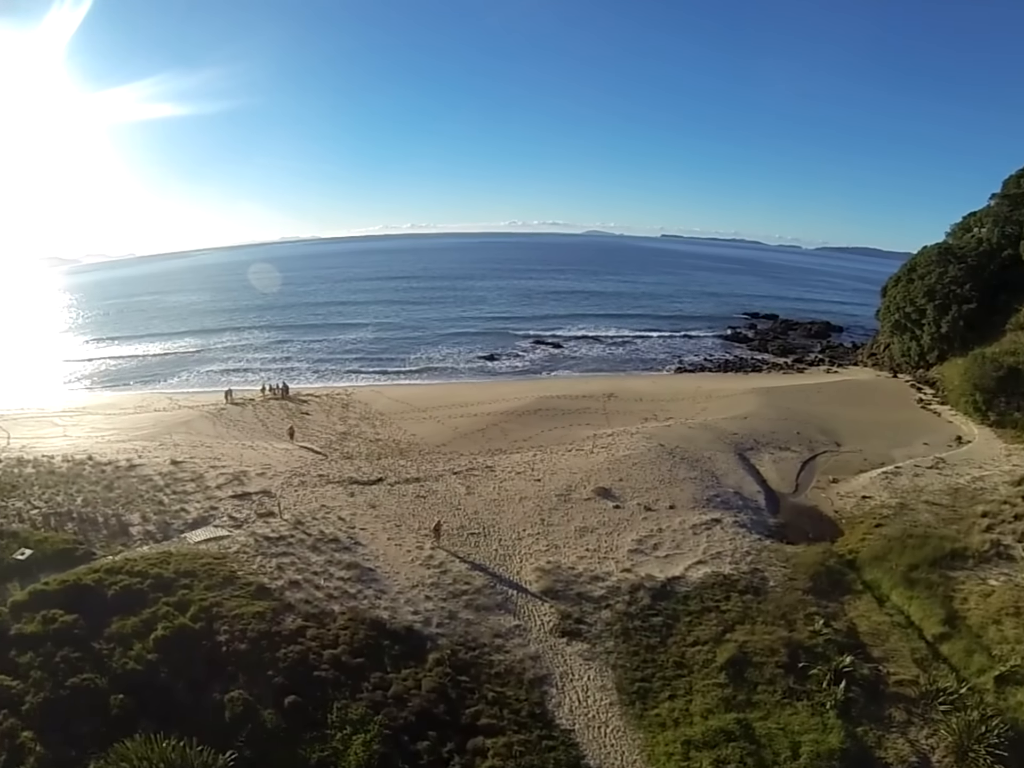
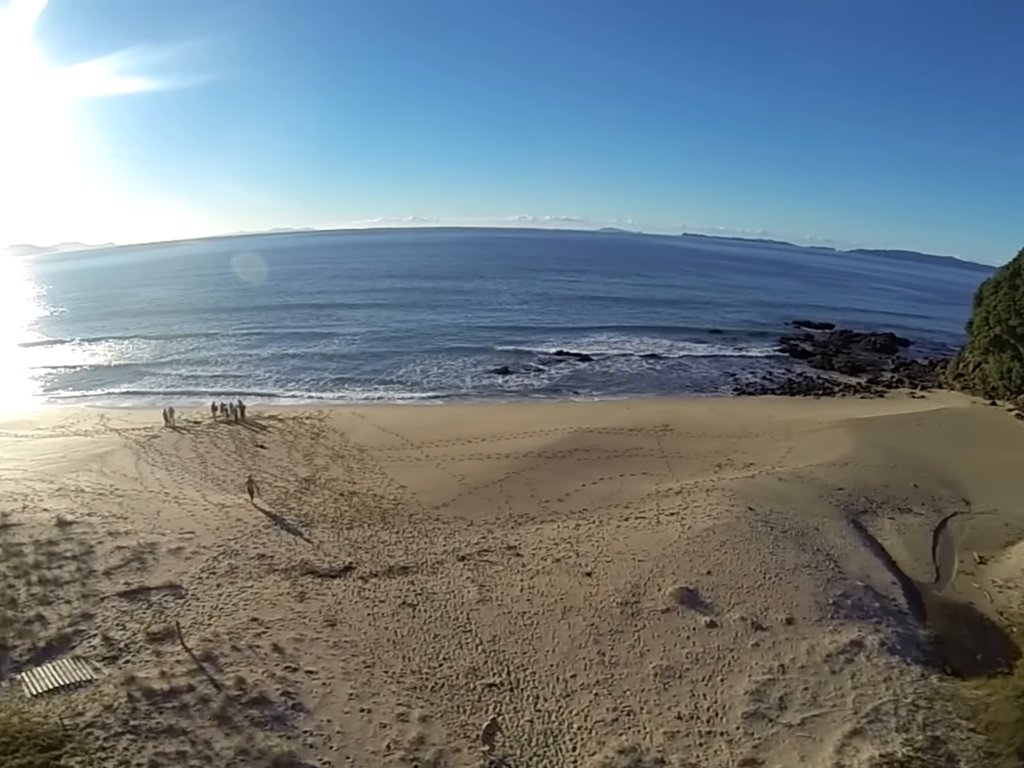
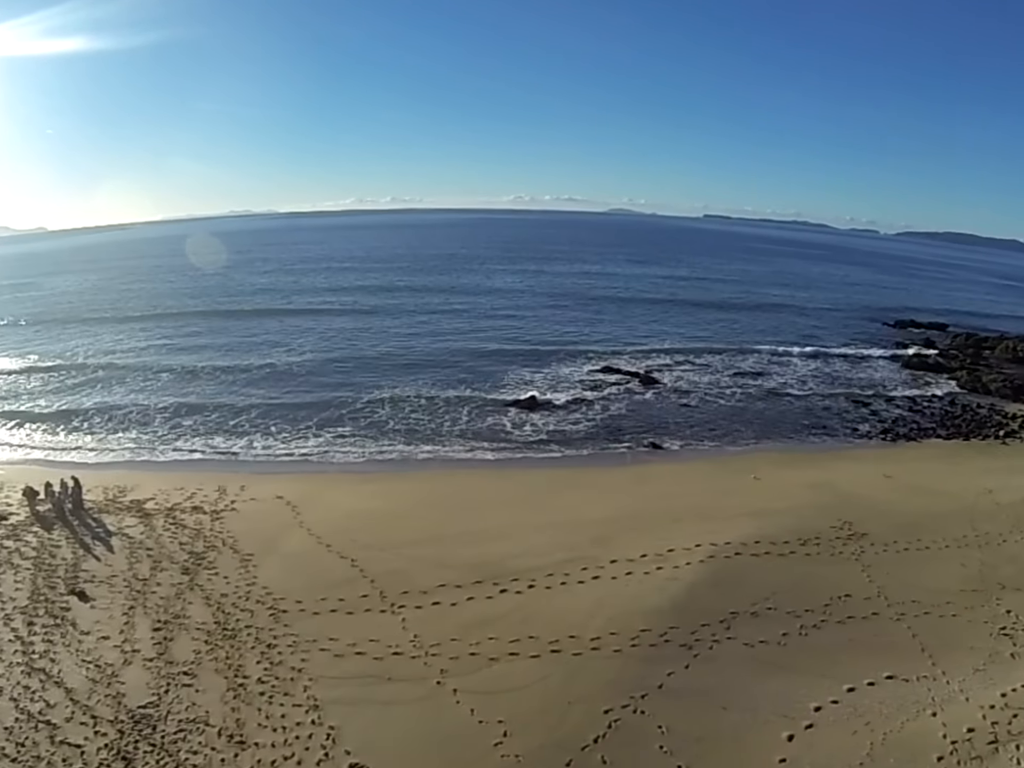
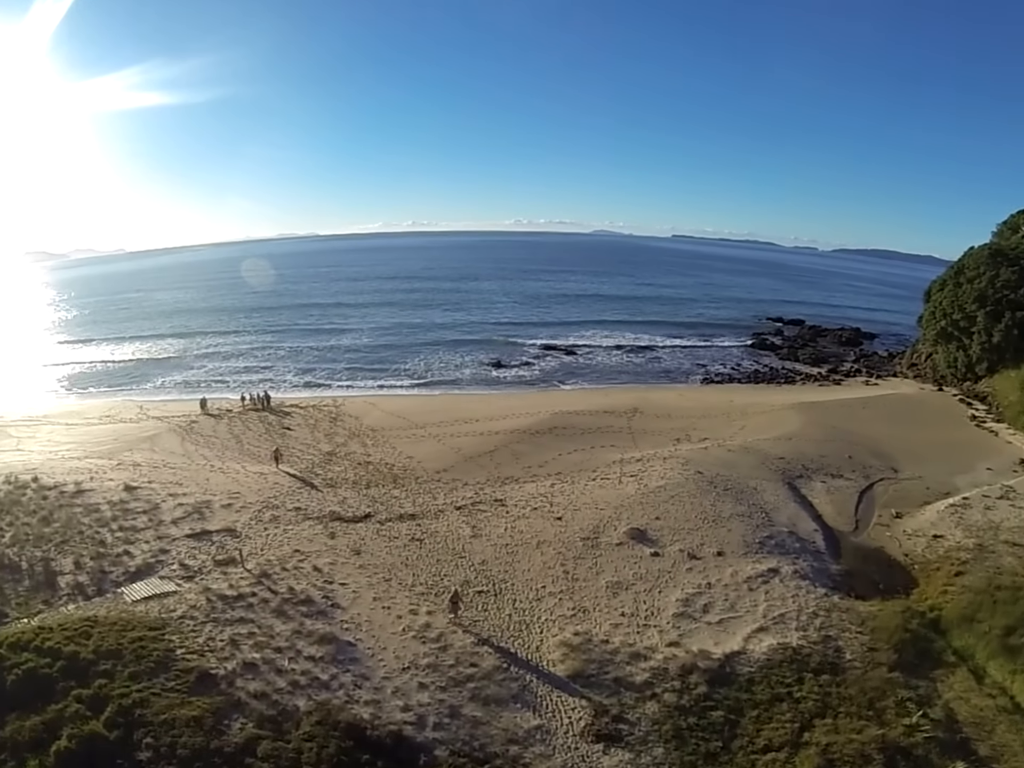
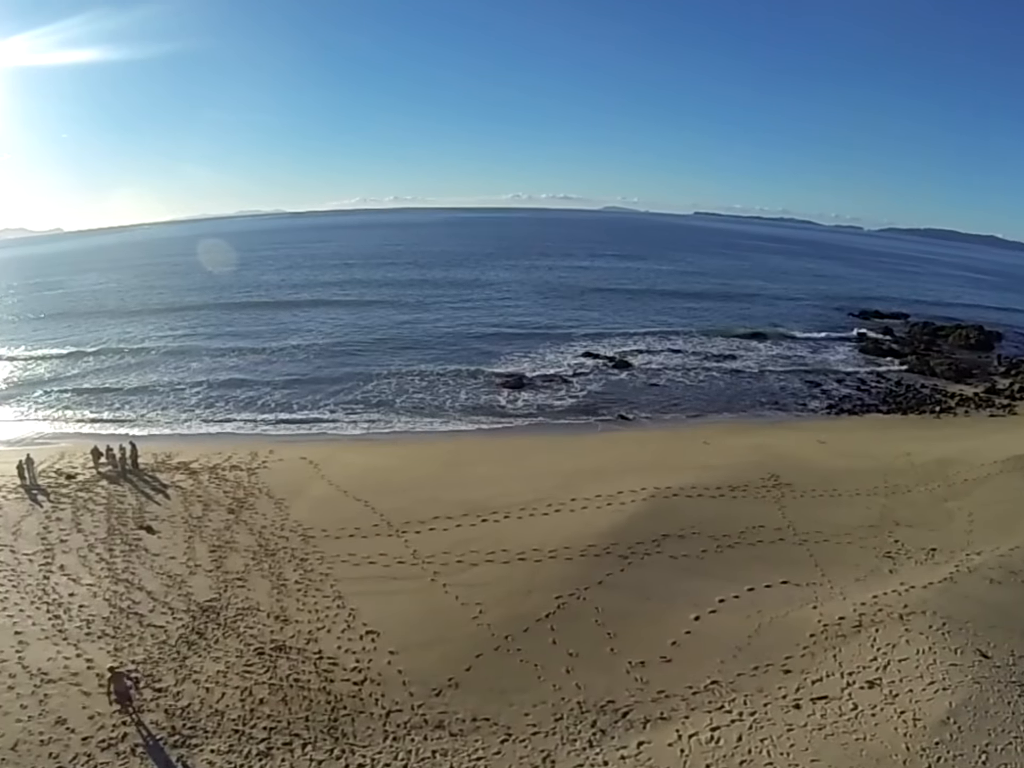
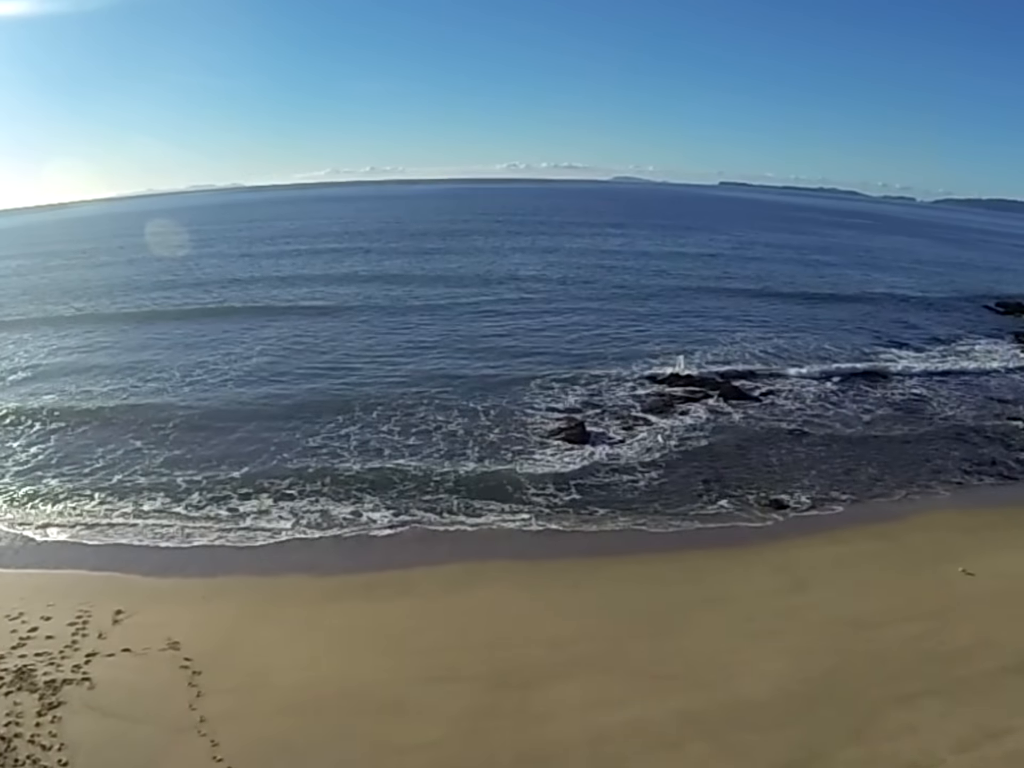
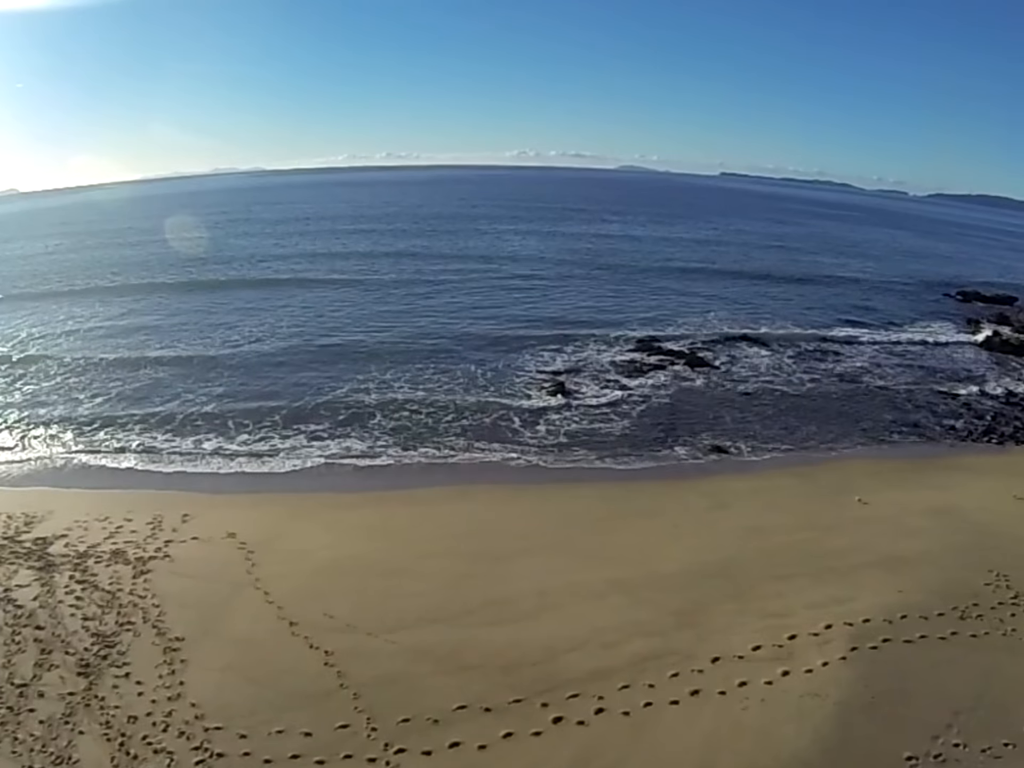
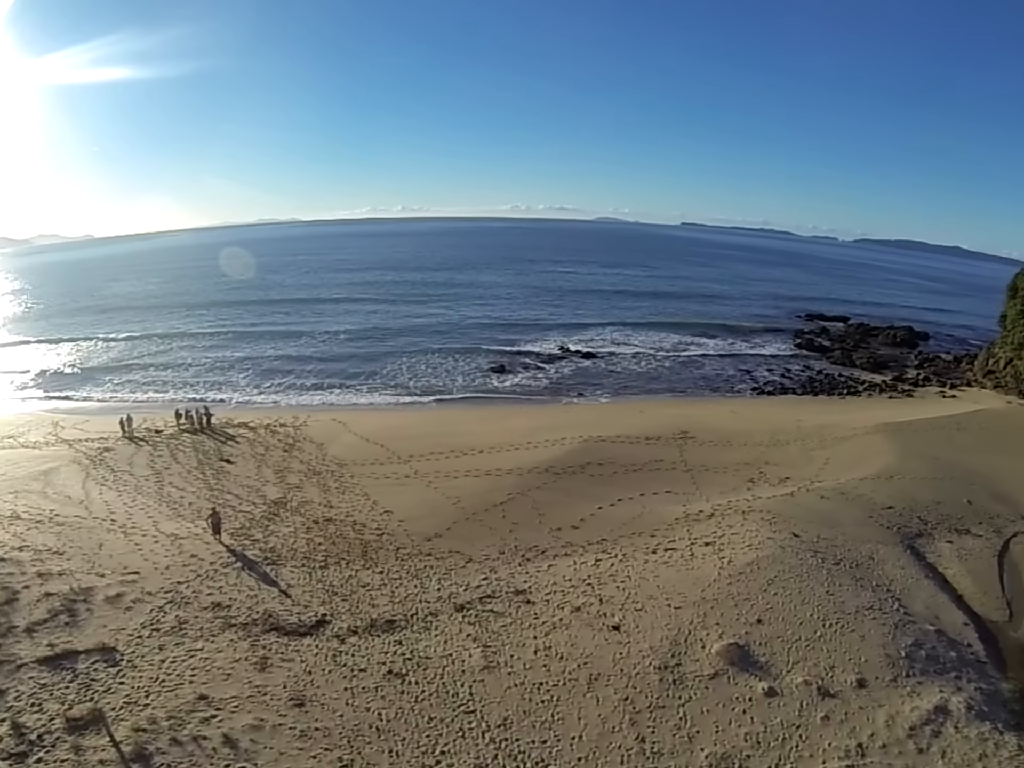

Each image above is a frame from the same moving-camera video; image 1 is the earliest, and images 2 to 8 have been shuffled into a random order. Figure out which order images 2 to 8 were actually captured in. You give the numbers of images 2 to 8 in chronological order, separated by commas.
4, 2, 8, 5, 3, 7, 6
